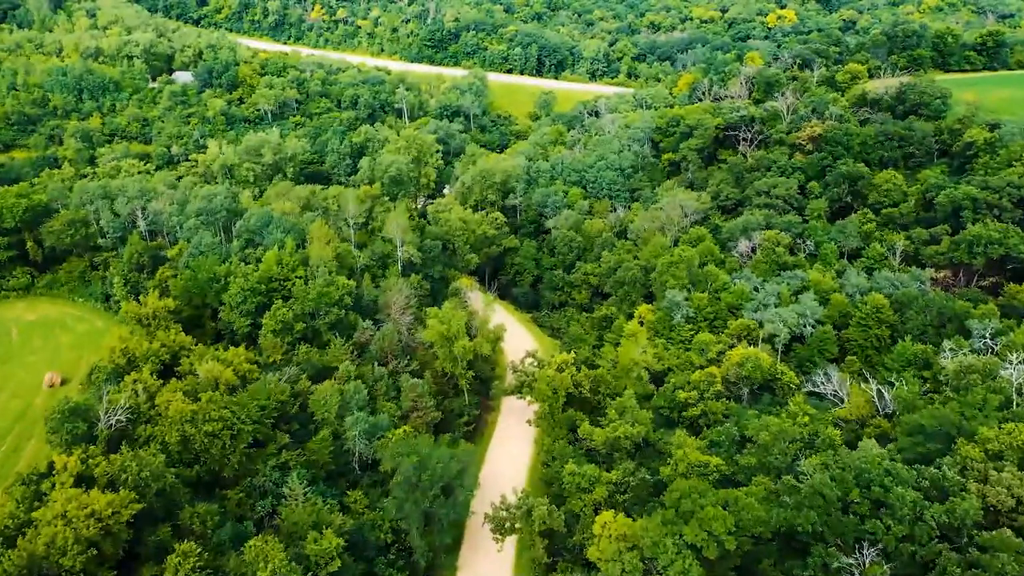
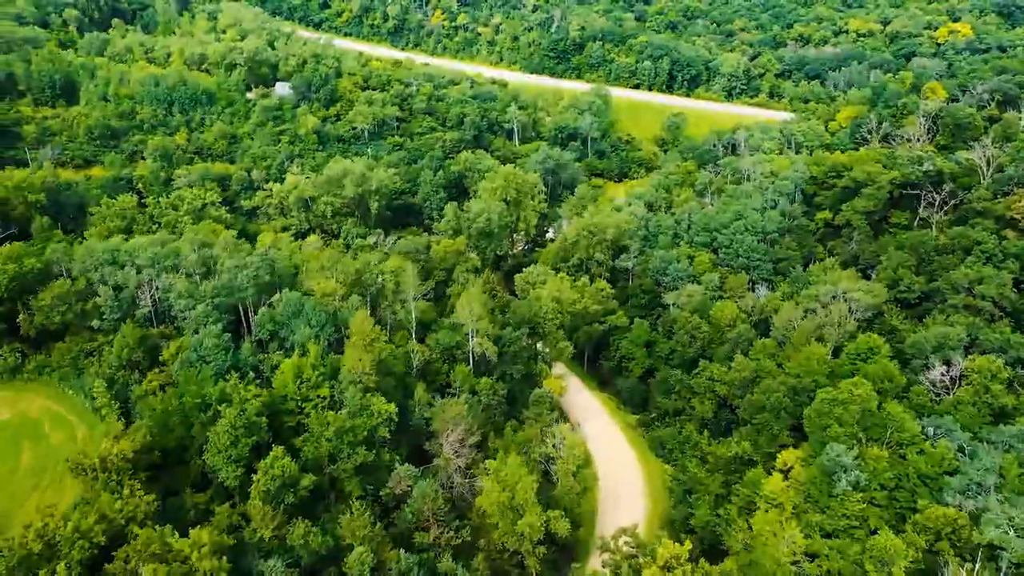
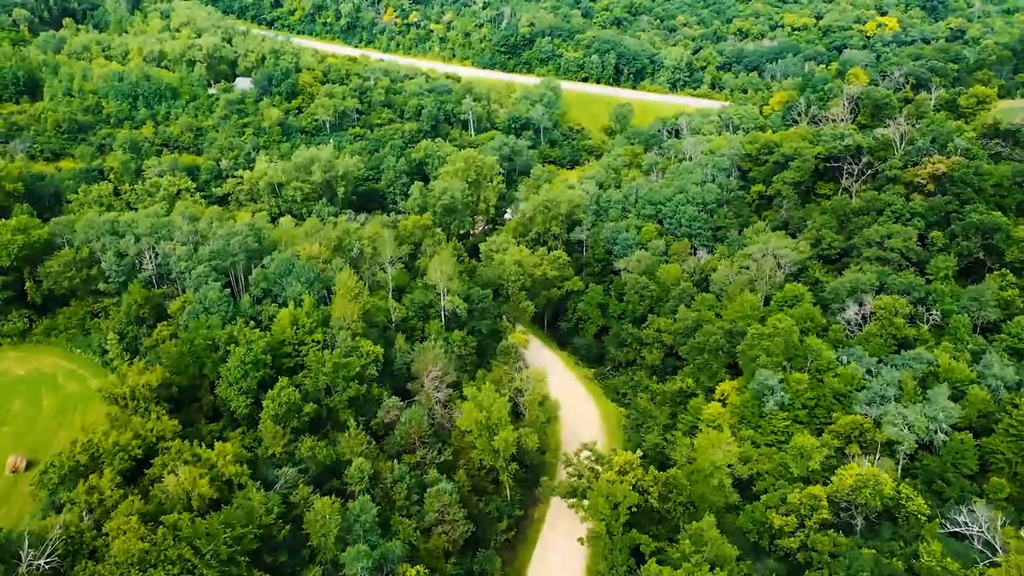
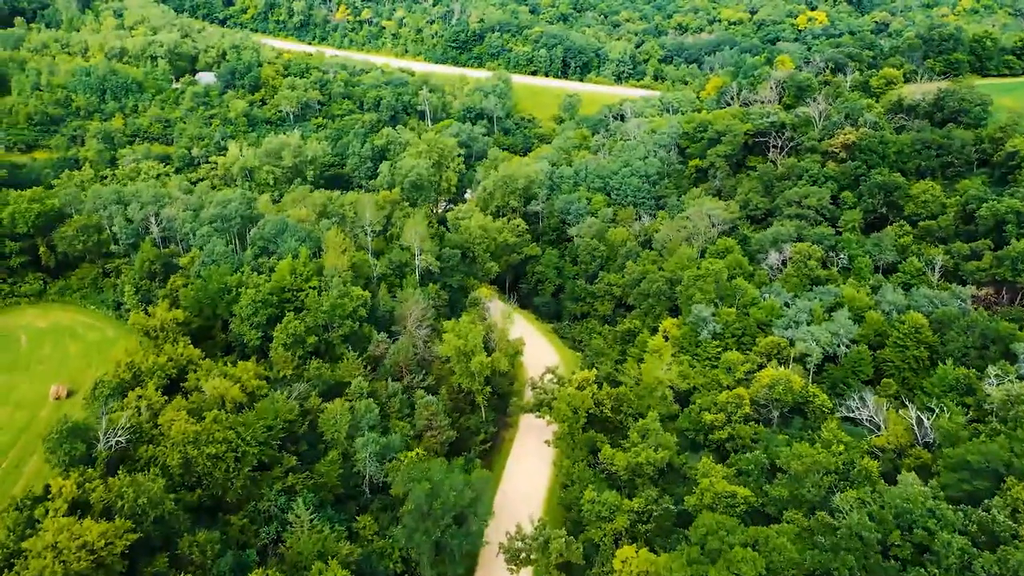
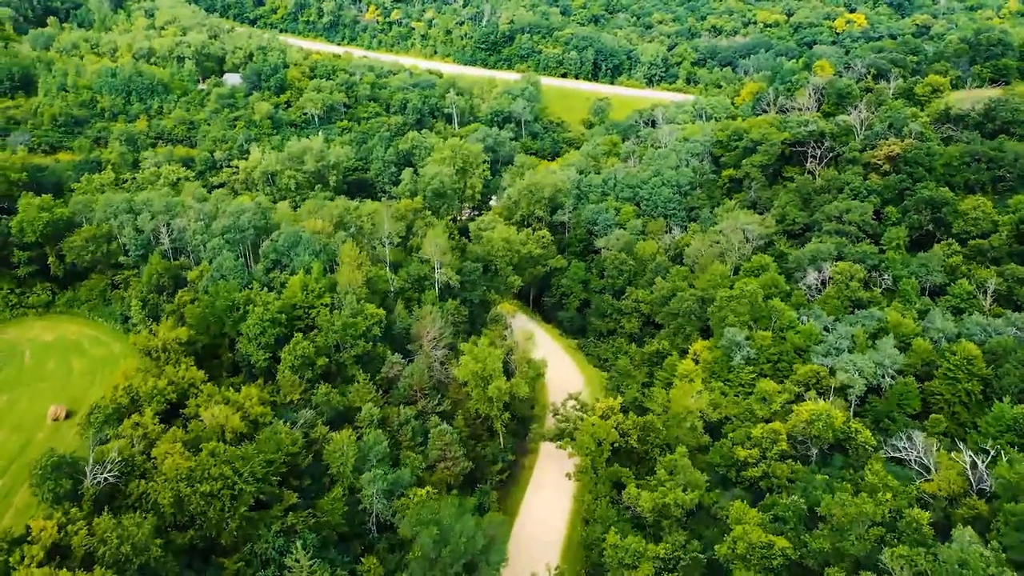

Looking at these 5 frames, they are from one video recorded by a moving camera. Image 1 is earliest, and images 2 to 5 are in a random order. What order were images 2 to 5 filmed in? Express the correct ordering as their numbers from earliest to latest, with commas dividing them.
4, 5, 3, 2
